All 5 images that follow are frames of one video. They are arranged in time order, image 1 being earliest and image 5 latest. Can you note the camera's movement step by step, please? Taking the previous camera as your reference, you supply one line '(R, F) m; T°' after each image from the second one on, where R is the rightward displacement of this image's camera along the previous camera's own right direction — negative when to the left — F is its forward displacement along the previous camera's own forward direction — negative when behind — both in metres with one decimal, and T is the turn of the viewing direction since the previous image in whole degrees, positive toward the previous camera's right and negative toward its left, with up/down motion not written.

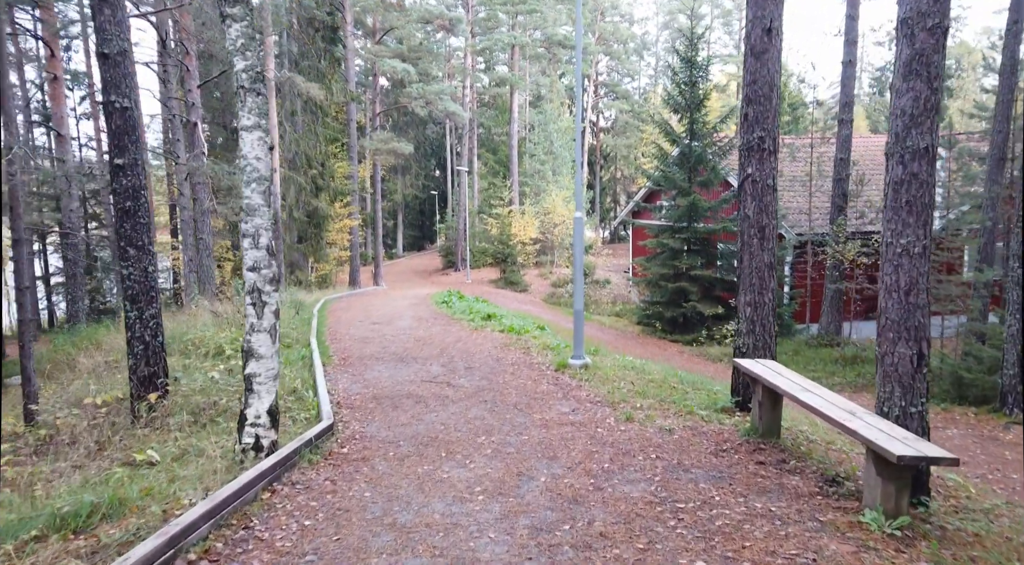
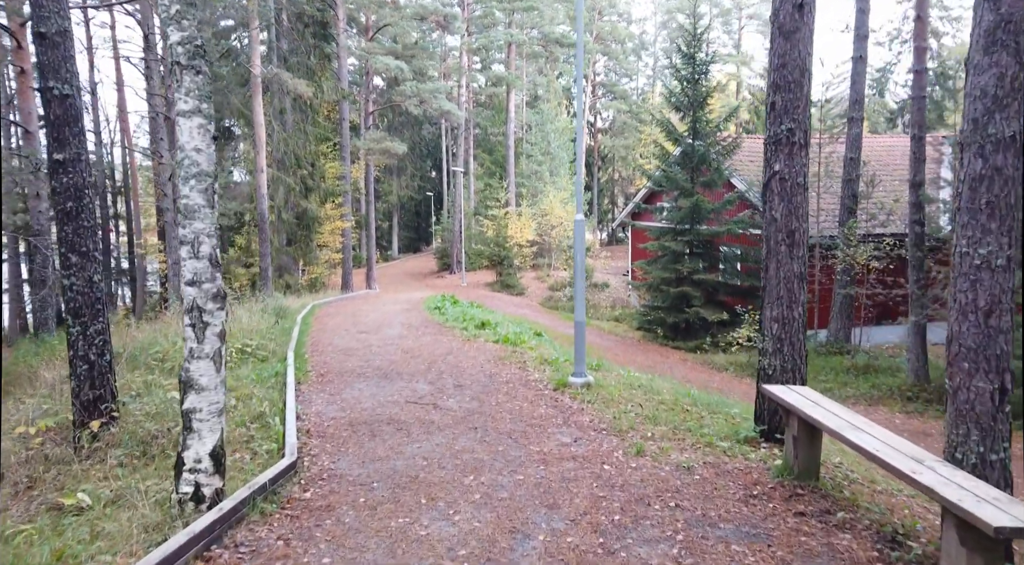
(0.0, +0.8) m; 0°
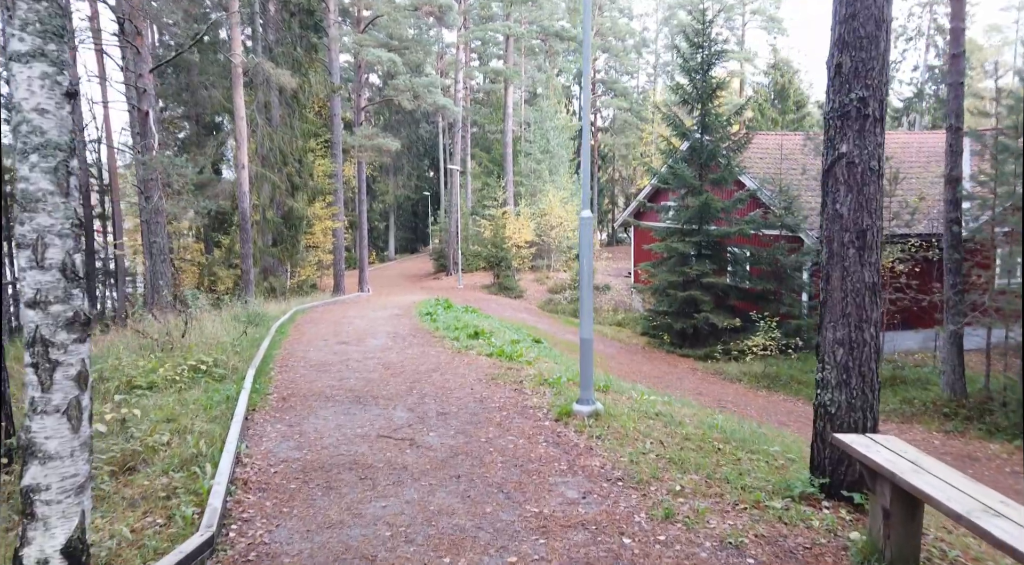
(0.0, +1.2) m; 0°
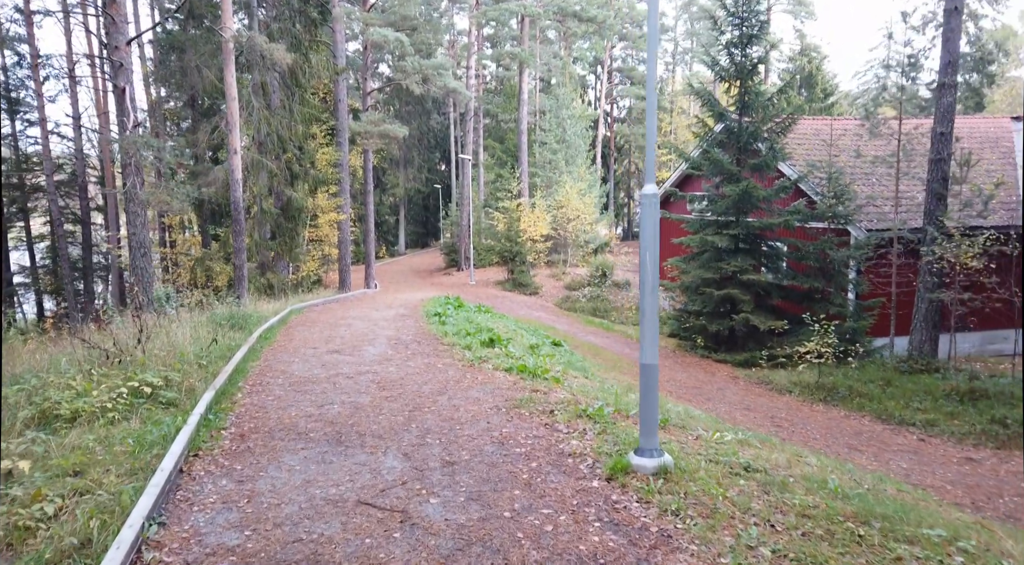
(-0.1, +1.7) m; -1°
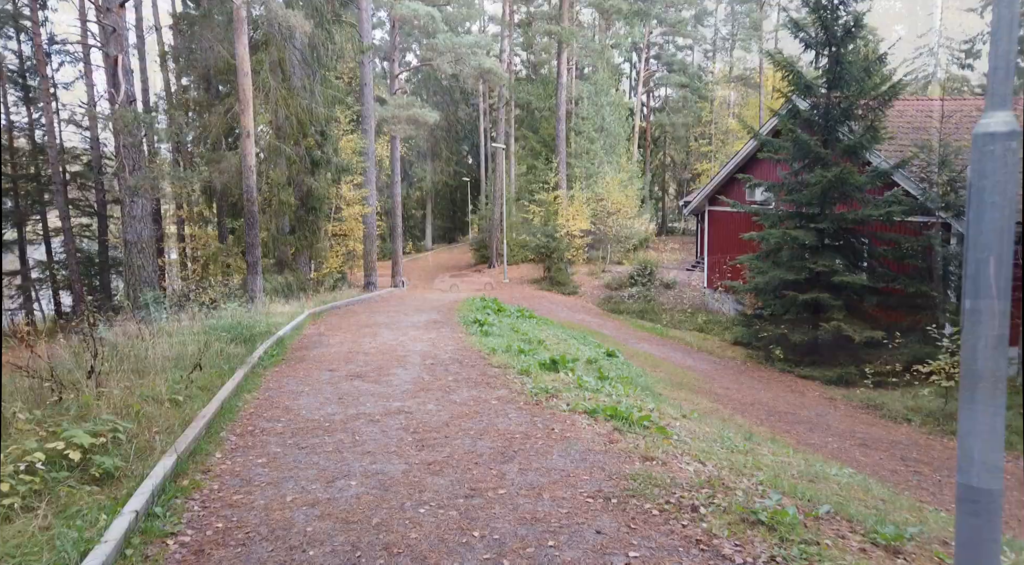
(-0.5, +2.2) m; -2°
